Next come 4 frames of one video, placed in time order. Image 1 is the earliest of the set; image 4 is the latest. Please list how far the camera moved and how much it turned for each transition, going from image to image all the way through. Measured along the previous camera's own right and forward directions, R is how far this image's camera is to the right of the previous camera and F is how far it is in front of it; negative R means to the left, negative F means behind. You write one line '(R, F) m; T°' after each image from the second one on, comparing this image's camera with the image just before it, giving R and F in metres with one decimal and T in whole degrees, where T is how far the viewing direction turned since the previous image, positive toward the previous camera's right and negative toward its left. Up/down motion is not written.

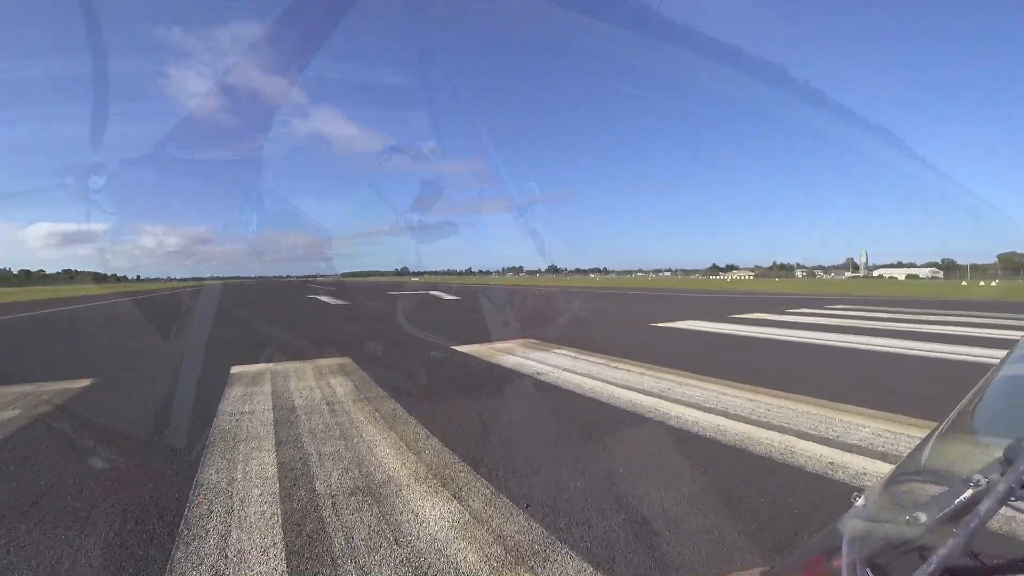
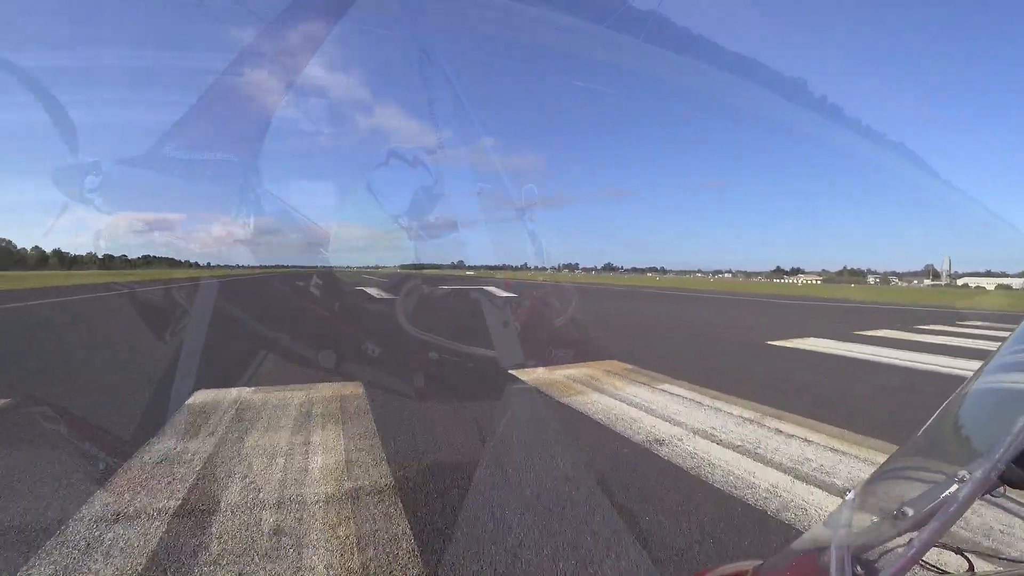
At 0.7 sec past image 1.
(+1.0, -0.9) m; 0°
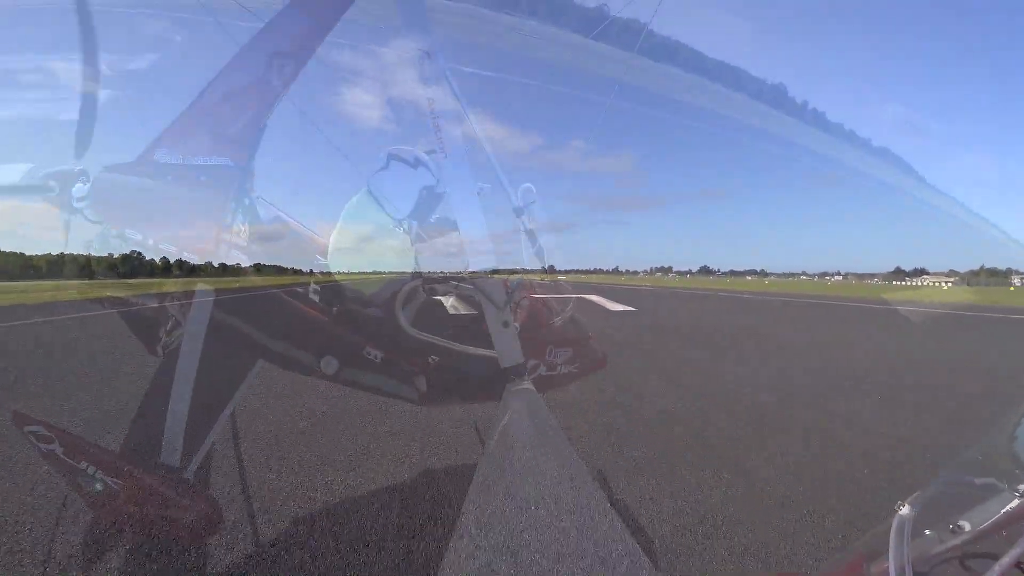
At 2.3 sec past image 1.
(-0.2, +0.8) m; 0°
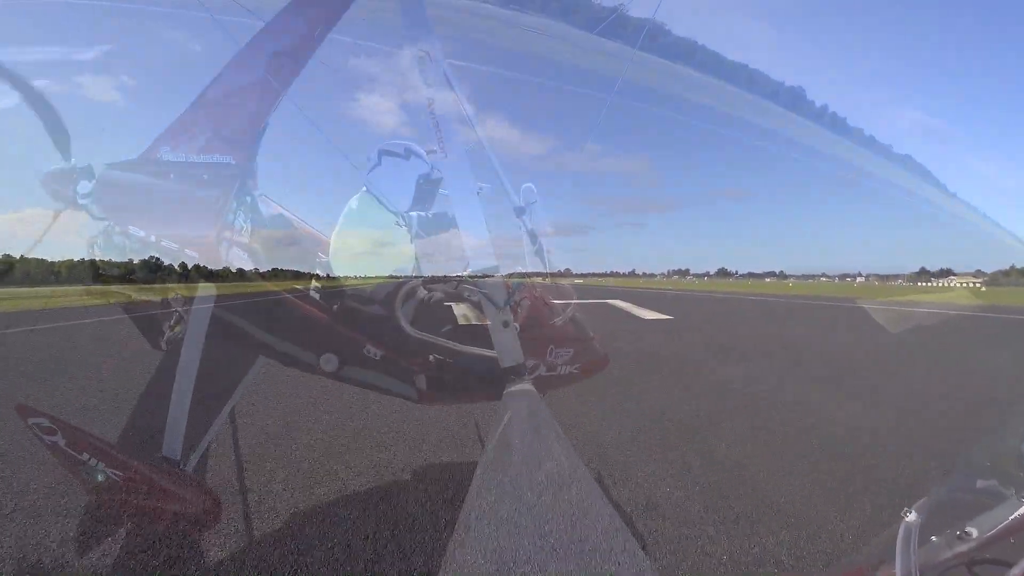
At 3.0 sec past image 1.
(+0.3, -0.4) m; 0°
